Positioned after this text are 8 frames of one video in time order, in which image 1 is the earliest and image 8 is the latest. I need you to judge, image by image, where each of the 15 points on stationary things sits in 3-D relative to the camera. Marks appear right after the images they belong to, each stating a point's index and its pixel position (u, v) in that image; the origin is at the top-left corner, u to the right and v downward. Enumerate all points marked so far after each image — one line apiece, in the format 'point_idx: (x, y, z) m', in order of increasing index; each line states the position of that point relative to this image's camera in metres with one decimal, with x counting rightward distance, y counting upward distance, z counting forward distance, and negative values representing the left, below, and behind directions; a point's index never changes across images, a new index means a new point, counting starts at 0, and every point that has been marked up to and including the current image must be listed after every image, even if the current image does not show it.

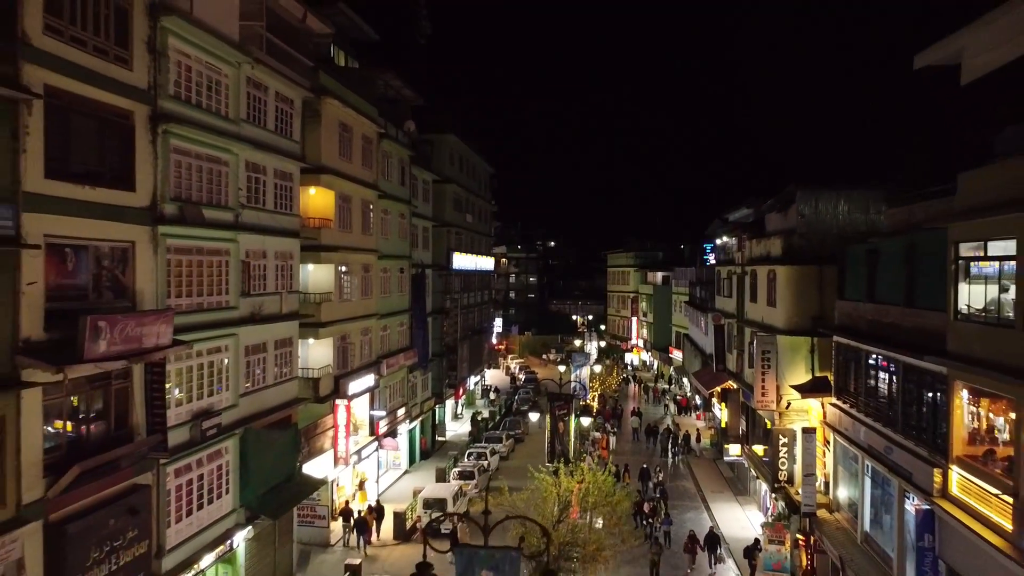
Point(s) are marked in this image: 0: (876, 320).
0: (+6.8, -0.6, +17.4) m
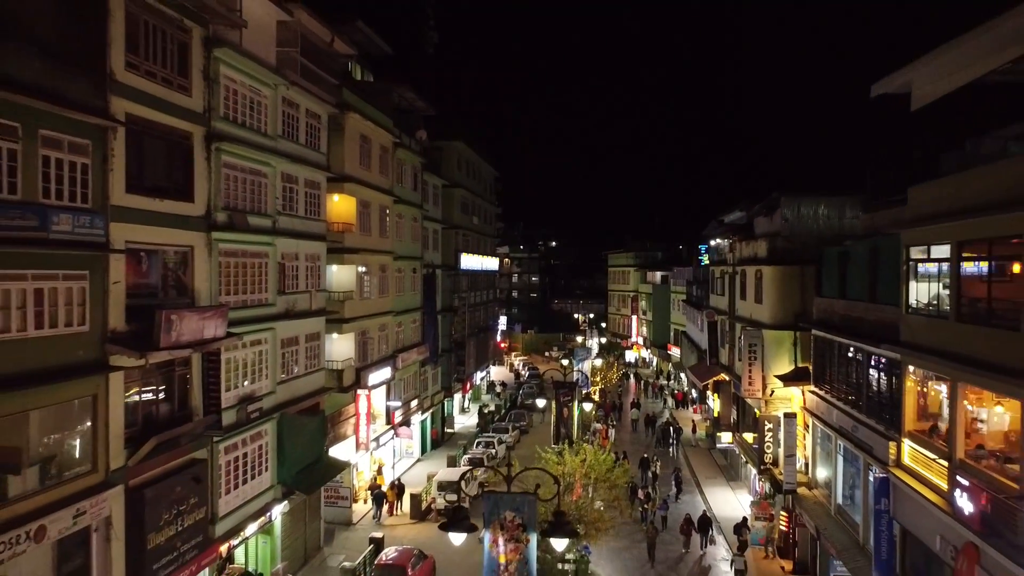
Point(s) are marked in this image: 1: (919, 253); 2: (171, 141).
0: (+7.0, -0.5, +19.4) m
1: (+6.4, +0.5, +14.7) m
2: (-5.8, +2.5, +16.0) m
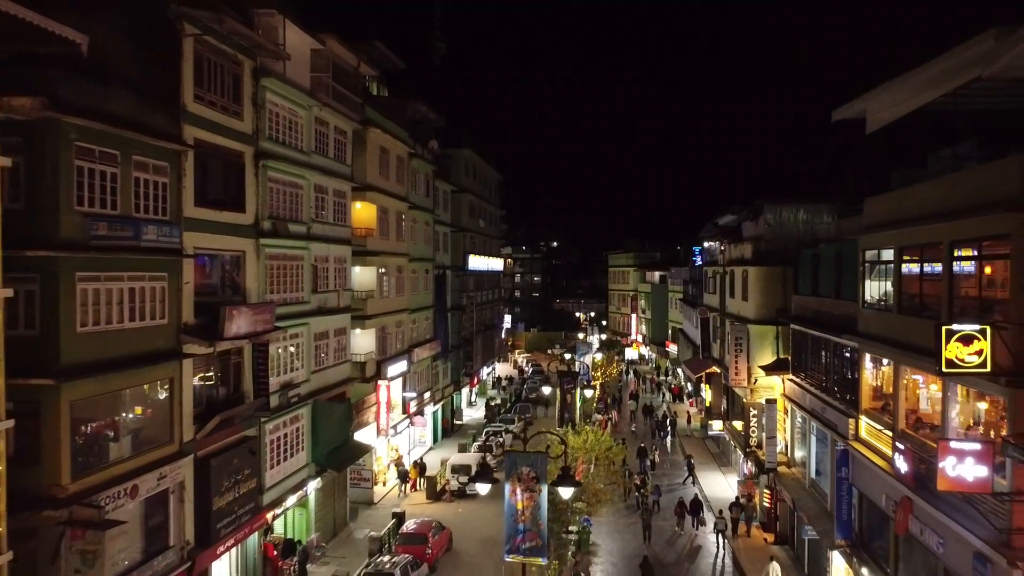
0: (+7.2, -0.5, +21.9) m
1: (+6.6, +0.6, +17.1) m
2: (-5.6, +2.6, +18.5) m
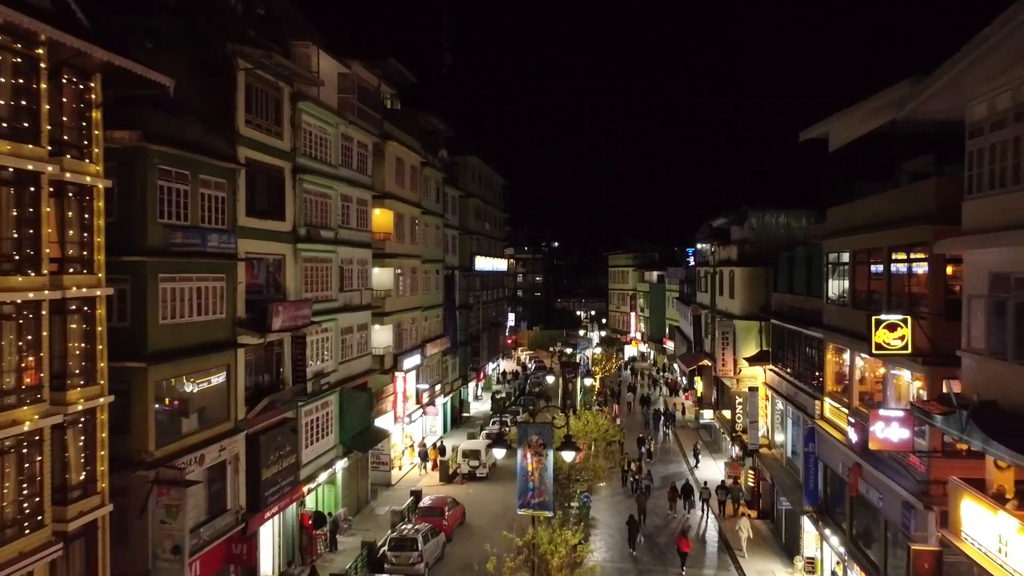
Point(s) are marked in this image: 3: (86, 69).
0: (+7.4, -0.5, +24.5) m
1: (+6.8, +0.6, +19.7) m
2: (-5.5, +2.6, +21.1) m
3: (-6.2, +3.2, +13.5) m
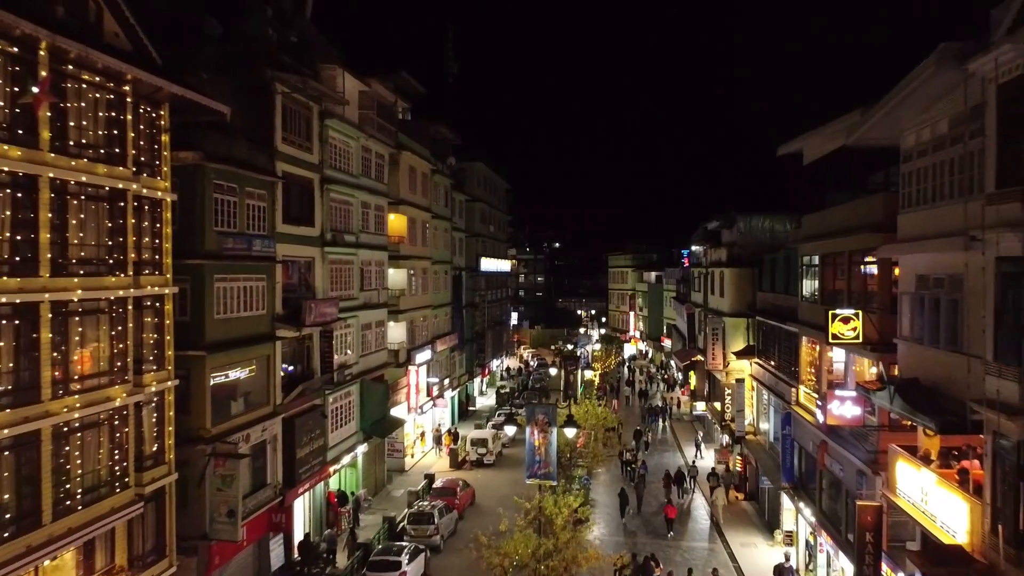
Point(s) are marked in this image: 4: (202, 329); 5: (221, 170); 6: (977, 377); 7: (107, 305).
0: (+7.6, -0.4, +26.8) m
1: (+7.0, +0.6, +22.1) m
2: (-5.3, +2.6, +23.5) m
3: (-6.1, +3.2, +15.9) m
4: (-6.0, -0.8, +17.8) m
5: (-5.7, +2.3, +18.3) m
6: (+5.4, -1.0, +10.8) m
7: (-6.2, -0.3, +14.3) m
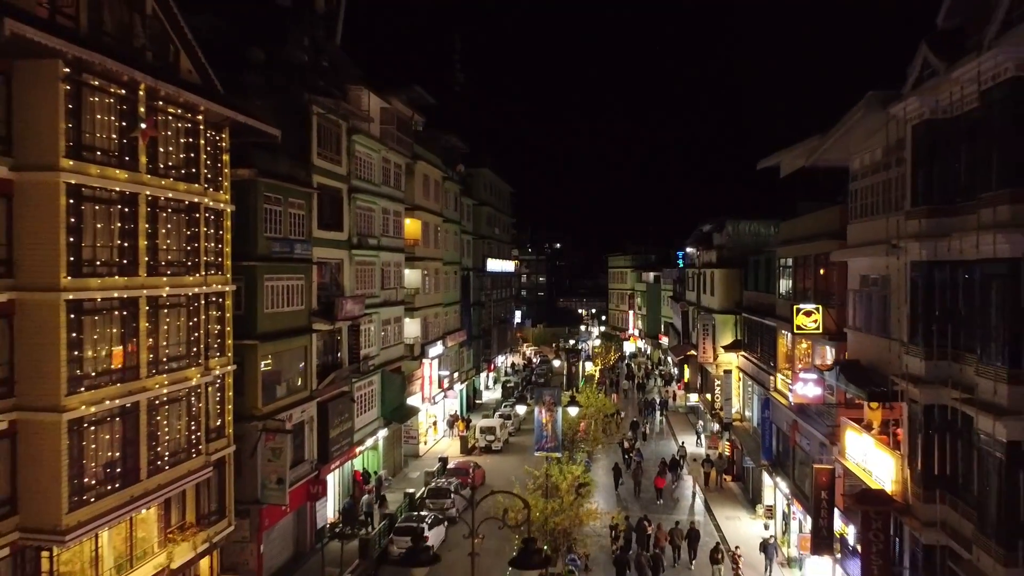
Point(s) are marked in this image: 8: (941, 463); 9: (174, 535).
0: (+7.8, -0.4, +29.6) m
1: (+7.2, +0.7, +24.8) m
2: (-5.0, +2.6, +26.2) m
3: (-5.8, +3.3, +18.6) m
4: (-5.7, -0.7, +20.6) m
5: (-5.5, +2.4, +21.0) m
6: (+5.6, -1.0, +13.5) m
7: (-6.0, -0.2, +17.1) m
8: (+5.4, -2.2, +11.8) m
9: (-6.4, -4.7, +17.6) m
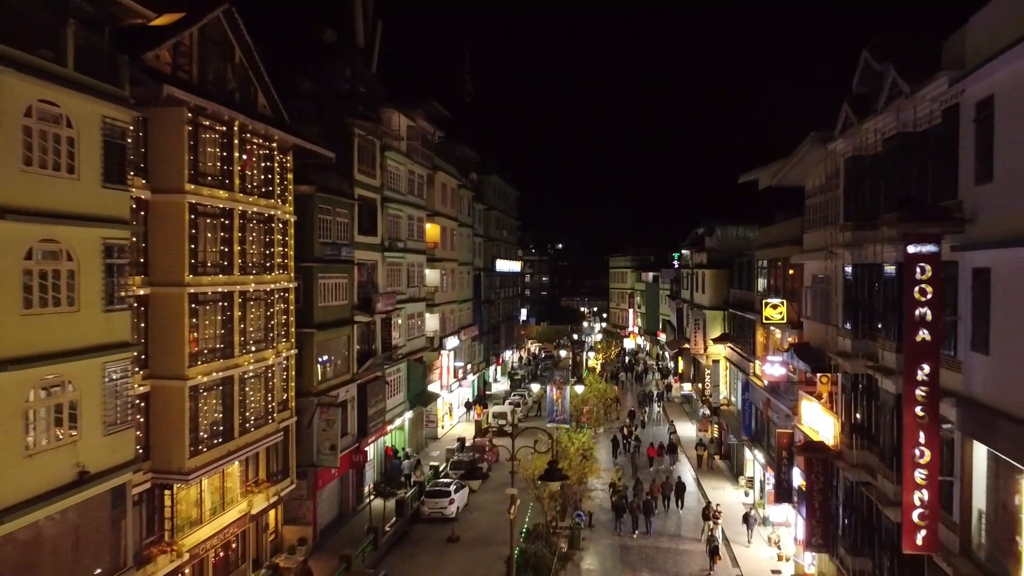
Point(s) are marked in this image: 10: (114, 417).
0: (+8.2, -0.4, +33.4) m
1: (+7.7, +0.7, +28.7) m
2: (-4.6, +2.7, +30.1) m
3: (-5.4, +3.3, +22.5) m
4: (-5.3, -0.7, +24.5) m
5: (-5.1, +2.4, +24.9) m
6: (+6.0, -0.9, +17.4) m
7: (-5.6, -0.1, +21.0) m
8: (+5.8, -2.2, +15.6) m
9: (-6.0, -4.6, +21.4) m
10: (-6.4, -2.1, +14.8) m
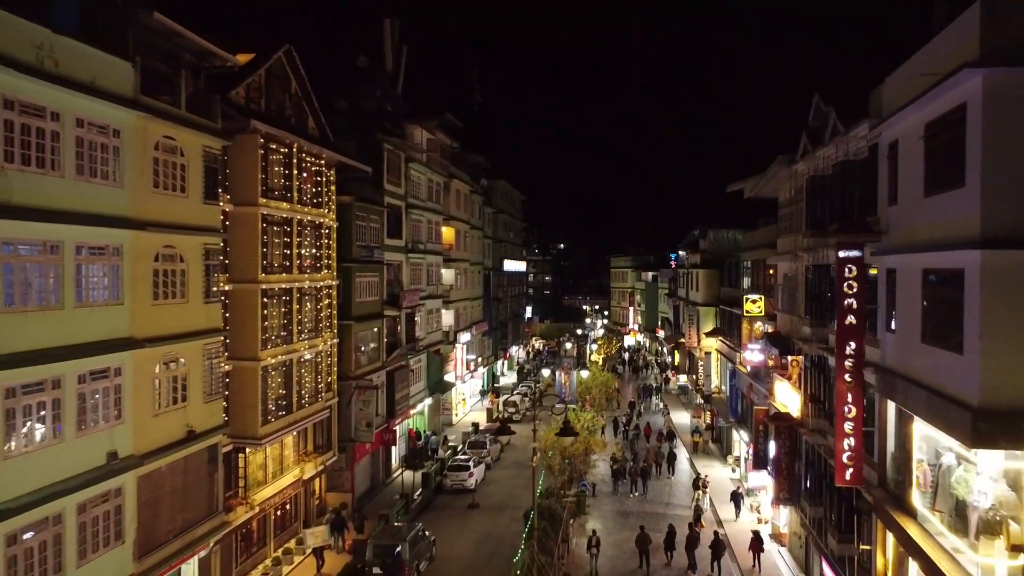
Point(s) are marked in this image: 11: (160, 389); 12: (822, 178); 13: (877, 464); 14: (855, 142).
0: (+8.7, -0.3, +36.9) m
1: (+8.1, +0.8, +32.1) m
2: (-4.2, +2.8, +33.6) m
3: (-5.0, +3.4, +26.0) m
4: (-4.9, -0.6, +27.9) m
5: (-4.7, +2.5, +28.4) m
6: (+6.4, -0.8, +20.8) m
7: (-5.2, -0.1, +24.4) m
8: (+6.2, -2.1, +19.1) m
9: (-5.6, -4.5, +24.9) m
10: (-6.0, -2.0, +18.3) m
11: (-6.2, -1.8, +16.4) m
12: (+6.1, +2.2, +18.3) m
13: (+5.7, -2.8, +14.5) m
14: (+5.8, +2.5, +15.7) m
